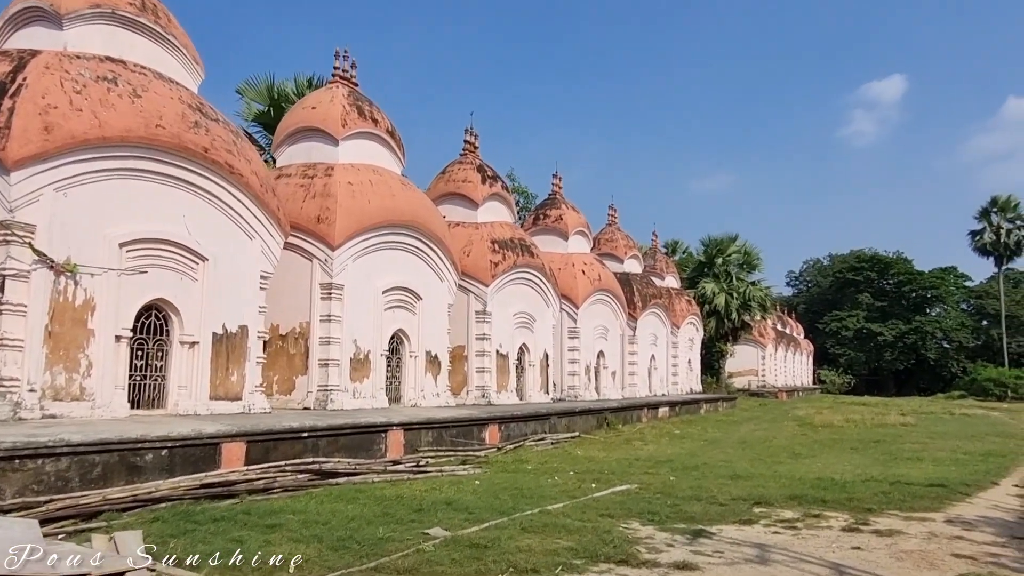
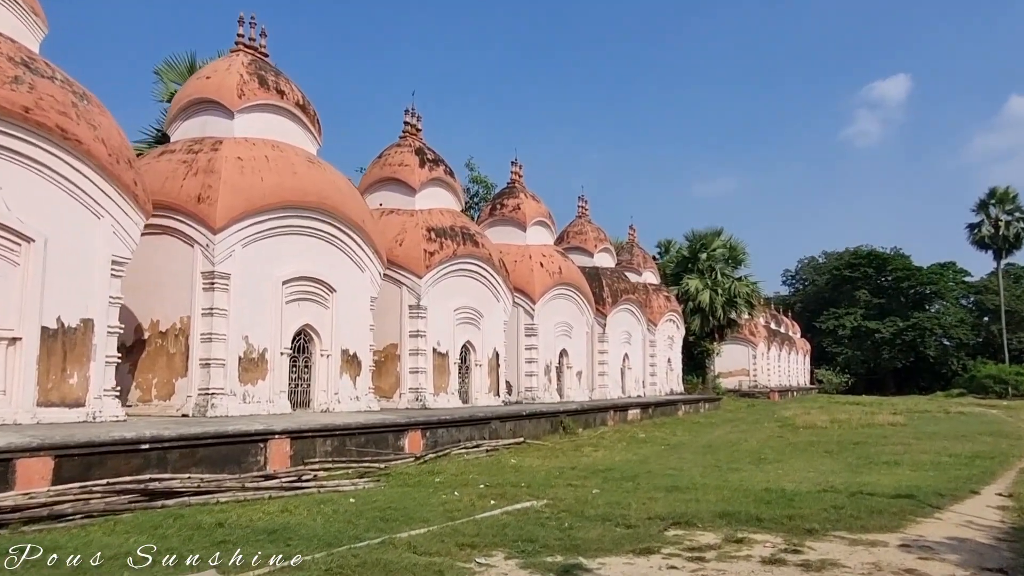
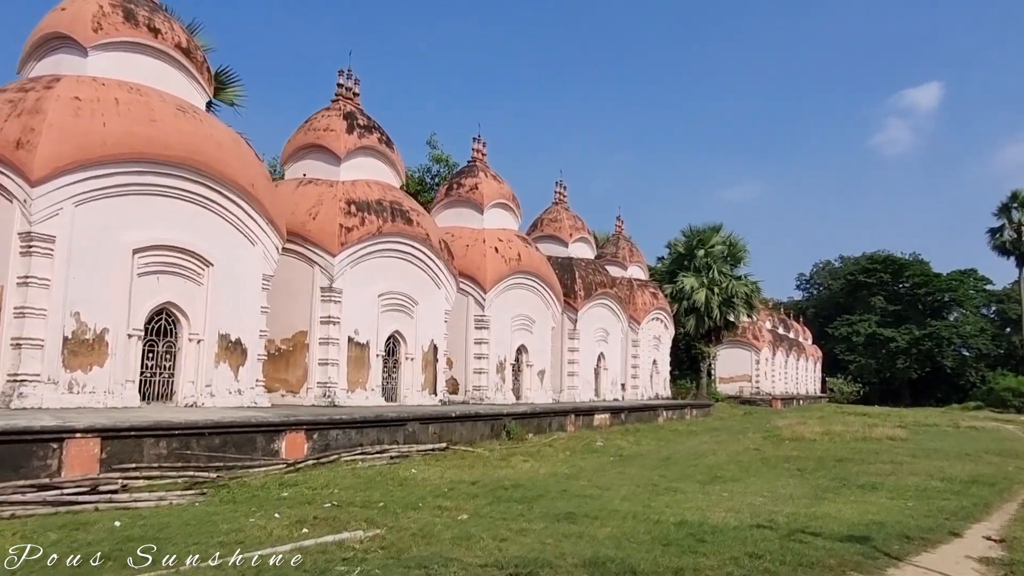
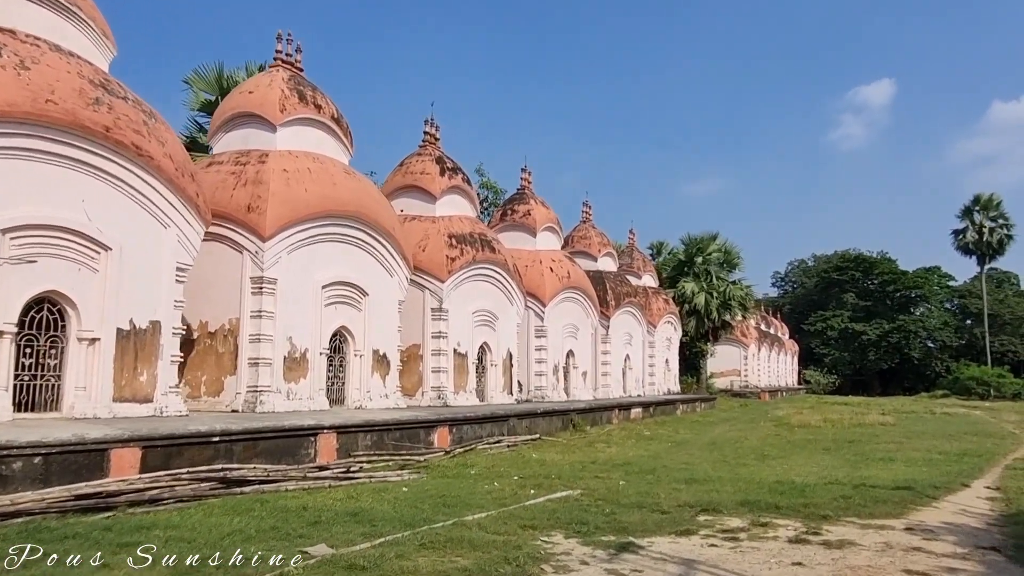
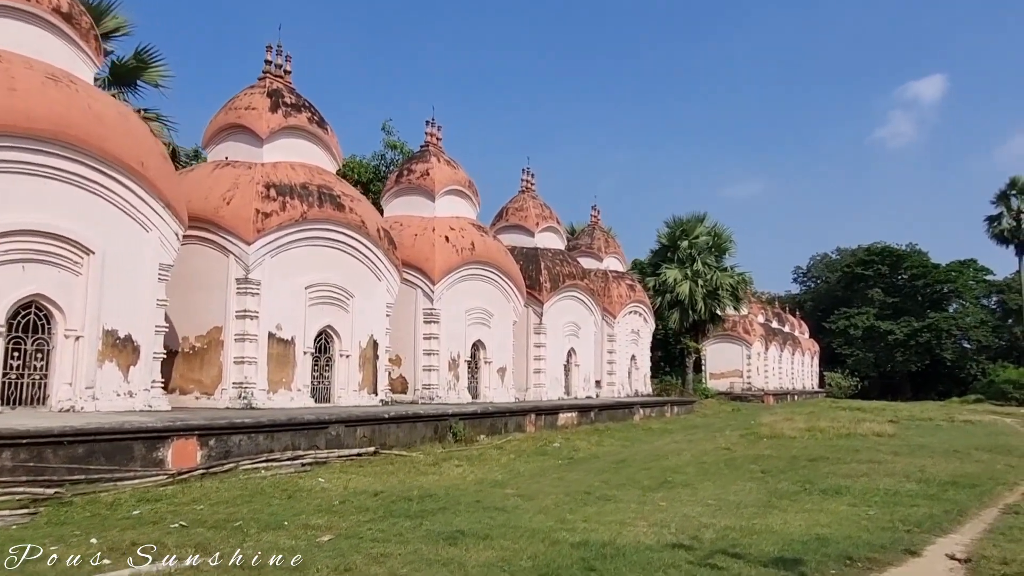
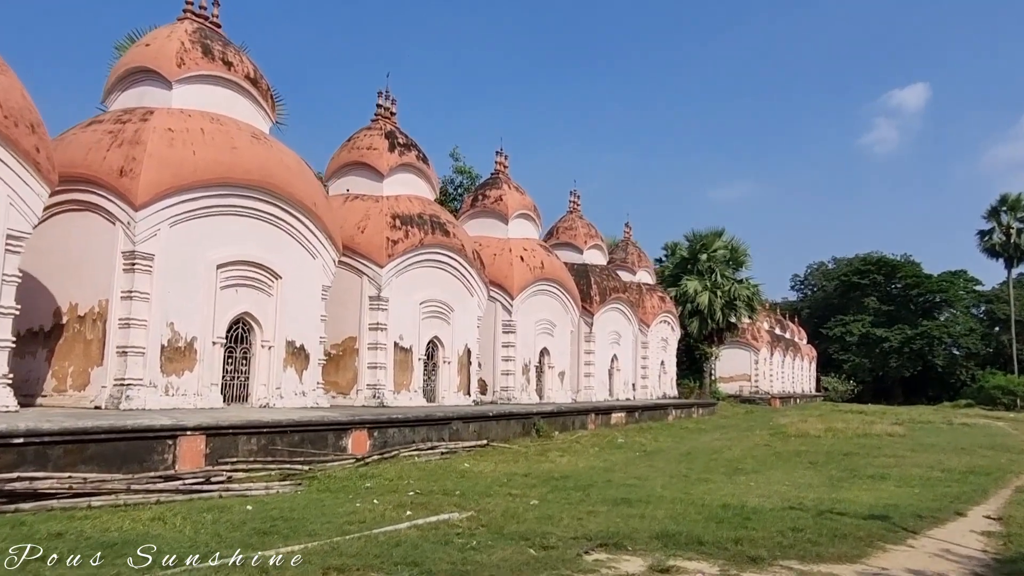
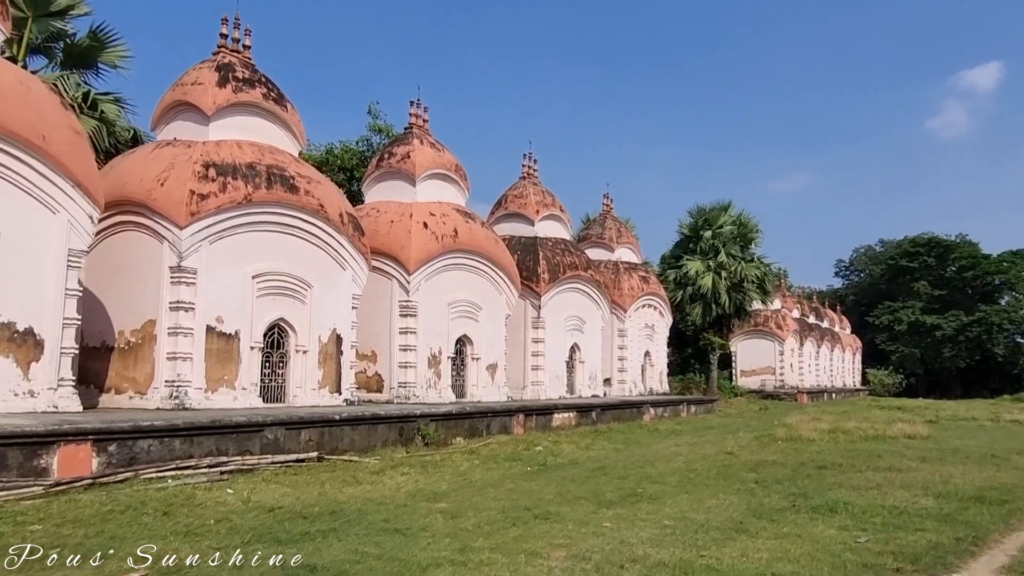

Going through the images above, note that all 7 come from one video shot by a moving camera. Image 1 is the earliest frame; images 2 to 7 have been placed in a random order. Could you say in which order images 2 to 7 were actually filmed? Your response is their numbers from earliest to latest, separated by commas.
4, 2, 6, 3, 5, 7
